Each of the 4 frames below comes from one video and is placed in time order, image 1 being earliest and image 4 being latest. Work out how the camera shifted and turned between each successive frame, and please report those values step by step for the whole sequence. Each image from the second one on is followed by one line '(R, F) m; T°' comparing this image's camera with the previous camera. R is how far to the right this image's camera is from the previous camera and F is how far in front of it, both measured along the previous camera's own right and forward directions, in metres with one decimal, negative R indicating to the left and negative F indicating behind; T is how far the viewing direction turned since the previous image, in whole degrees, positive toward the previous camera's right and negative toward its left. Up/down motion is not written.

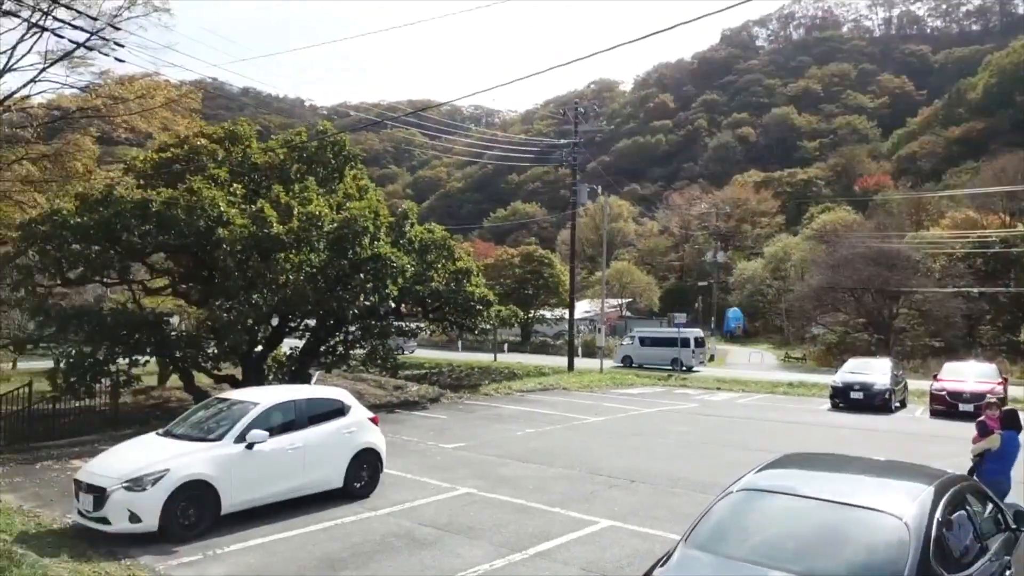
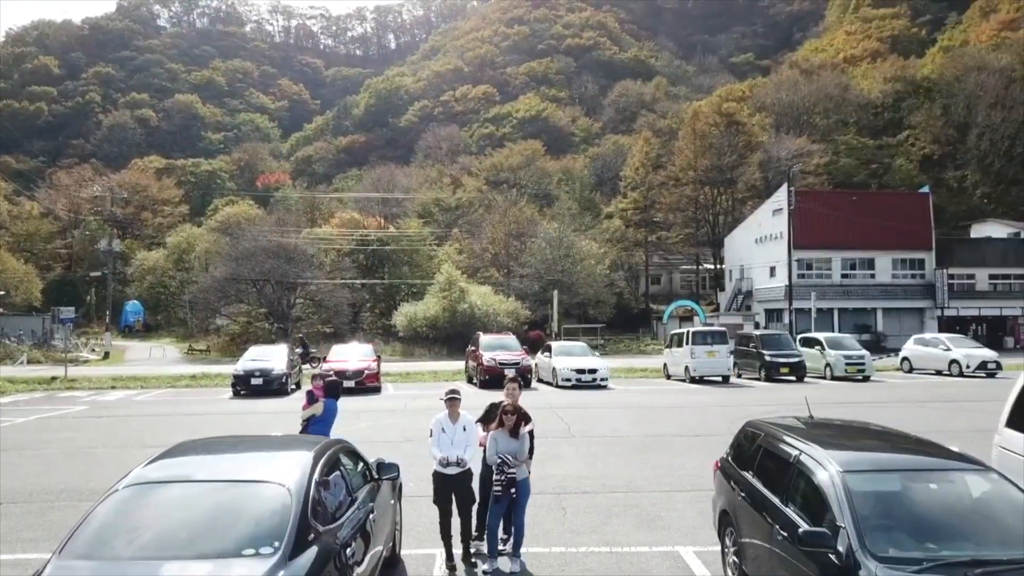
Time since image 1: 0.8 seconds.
(-0.2, -0.1) m; +42°
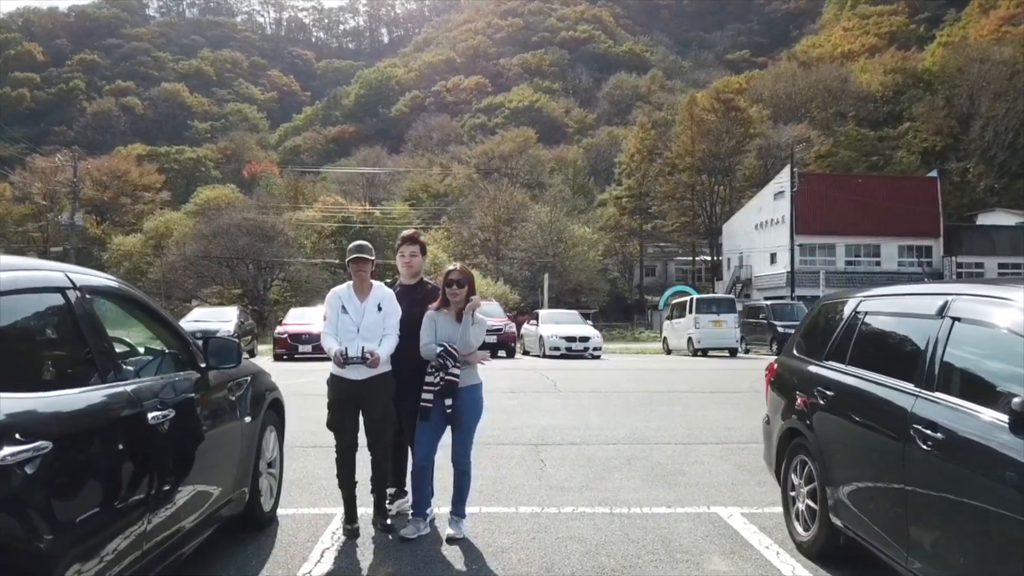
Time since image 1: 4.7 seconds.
(+0.2, +2.2) m; +1°
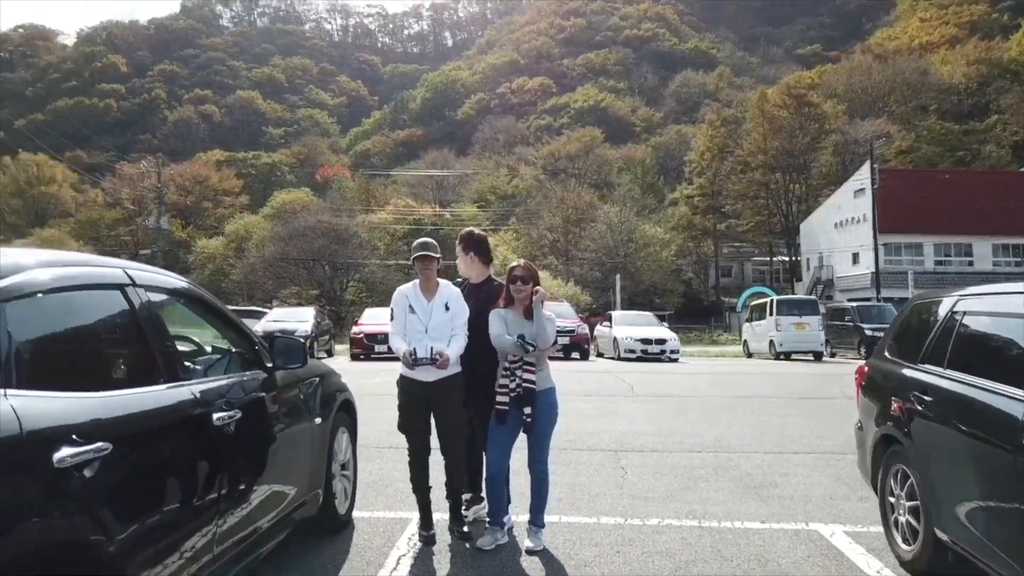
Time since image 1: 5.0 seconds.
(-0.6, +0.1) m; -4°
